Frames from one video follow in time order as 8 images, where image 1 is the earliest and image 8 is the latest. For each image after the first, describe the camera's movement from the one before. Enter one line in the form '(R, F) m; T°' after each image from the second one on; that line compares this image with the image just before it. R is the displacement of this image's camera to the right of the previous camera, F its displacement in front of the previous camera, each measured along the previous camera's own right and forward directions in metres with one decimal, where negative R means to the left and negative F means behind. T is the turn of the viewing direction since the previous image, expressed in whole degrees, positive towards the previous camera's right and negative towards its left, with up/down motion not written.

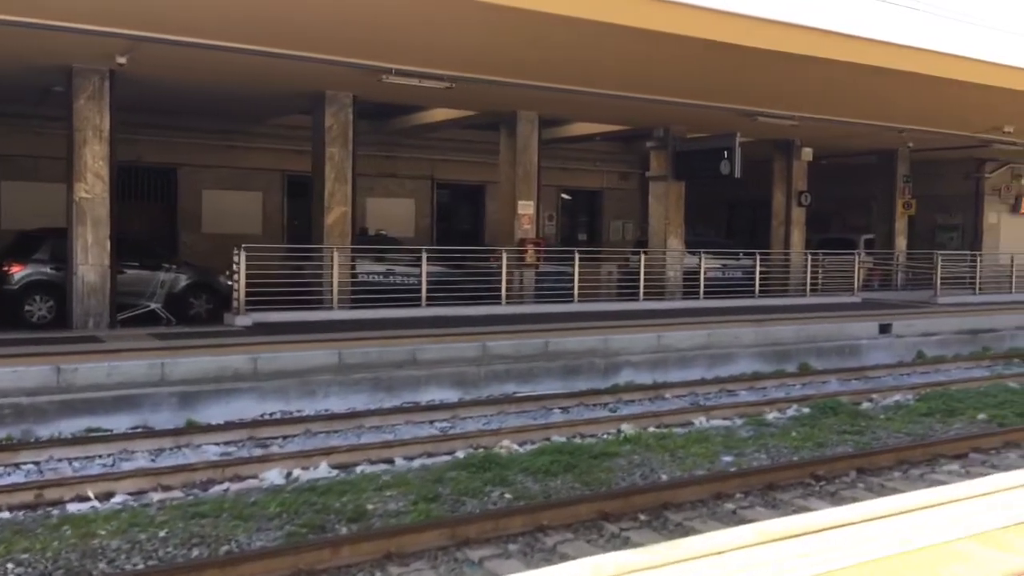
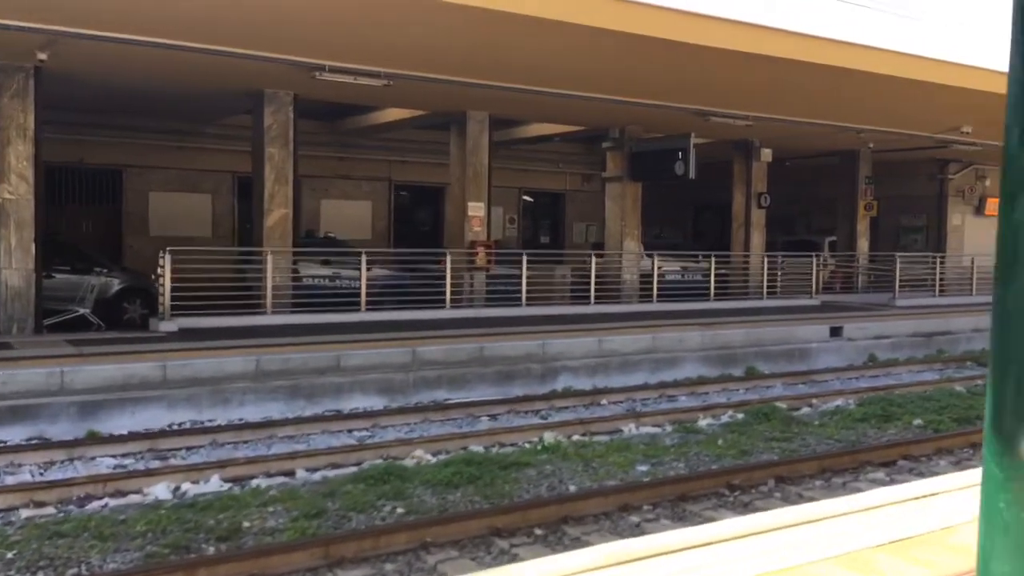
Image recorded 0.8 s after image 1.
(+0.7, +0.4) m; +1°
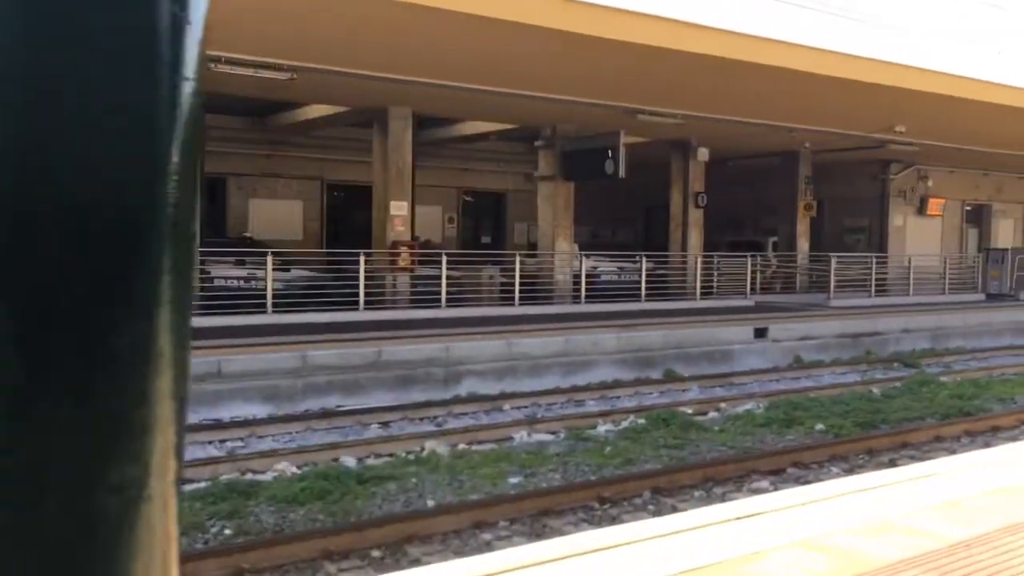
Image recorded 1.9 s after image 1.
(+0.9, +0.5) m; +2°
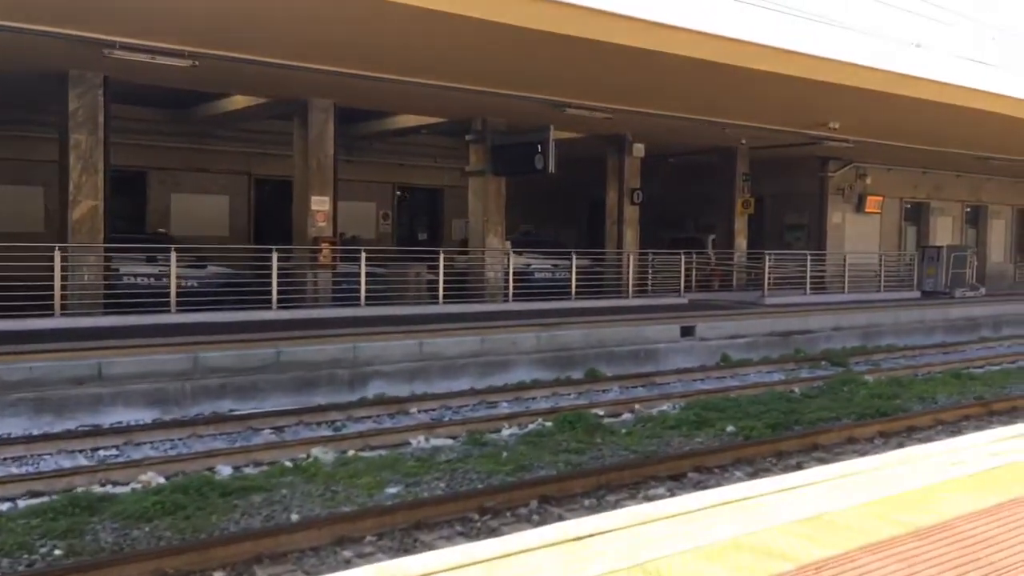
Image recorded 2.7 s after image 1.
(+0.6, +0.5) m; +3°
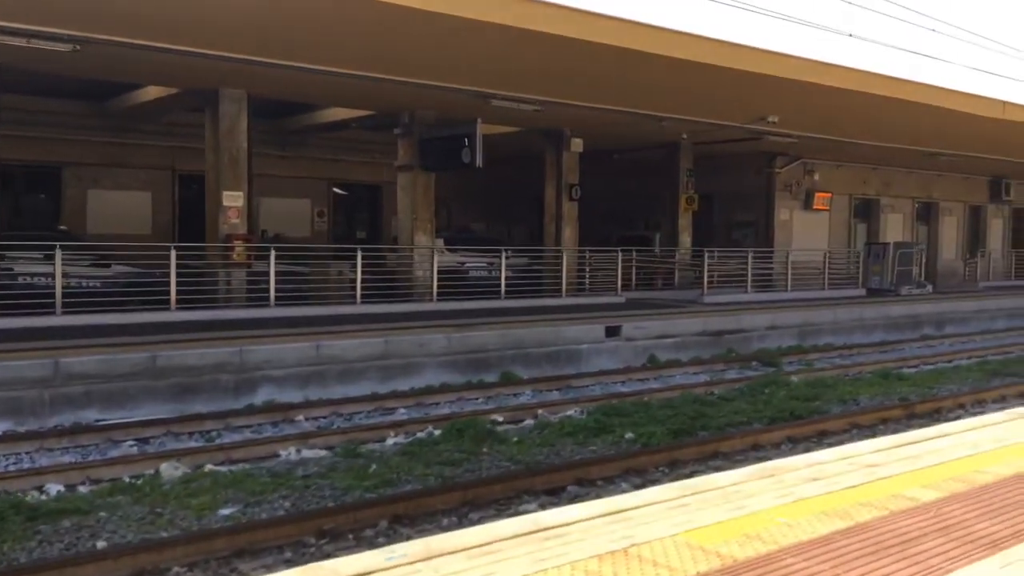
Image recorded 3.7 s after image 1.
(+0.9, +0.7) m; +2°
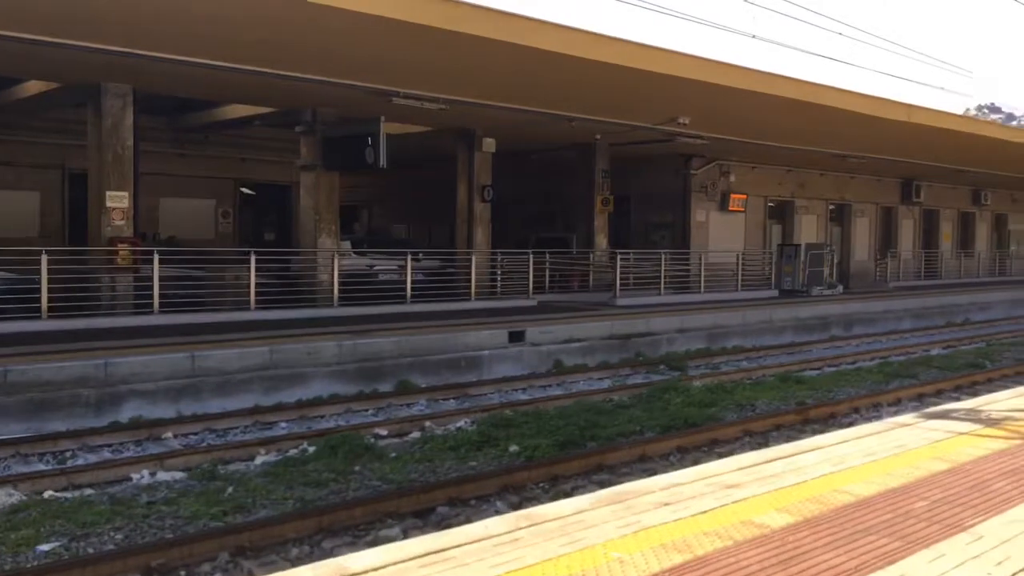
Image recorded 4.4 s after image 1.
(+0.6, +0.4) m; +4°
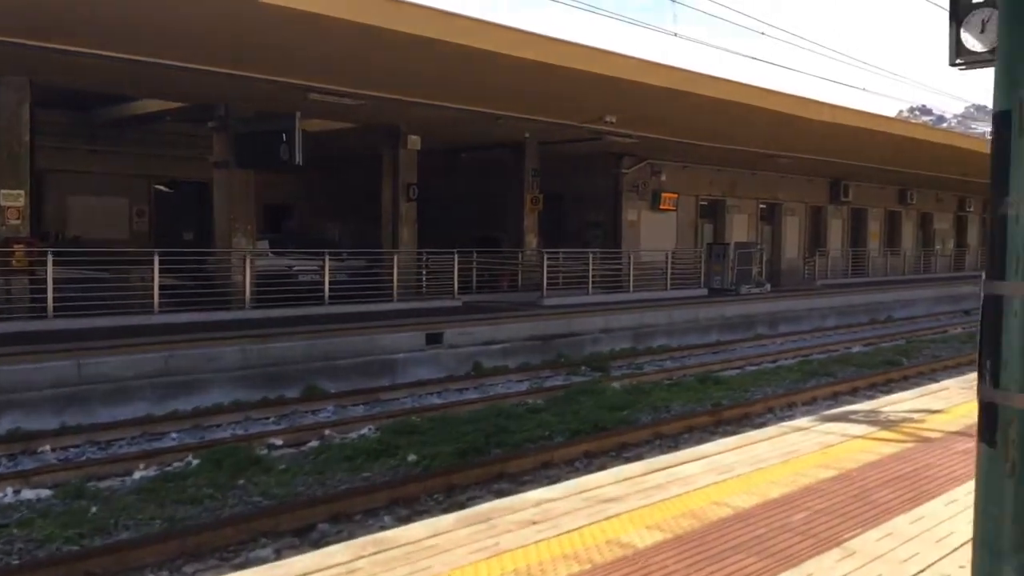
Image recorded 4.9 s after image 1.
(+0.5, +0.3) m; +3°
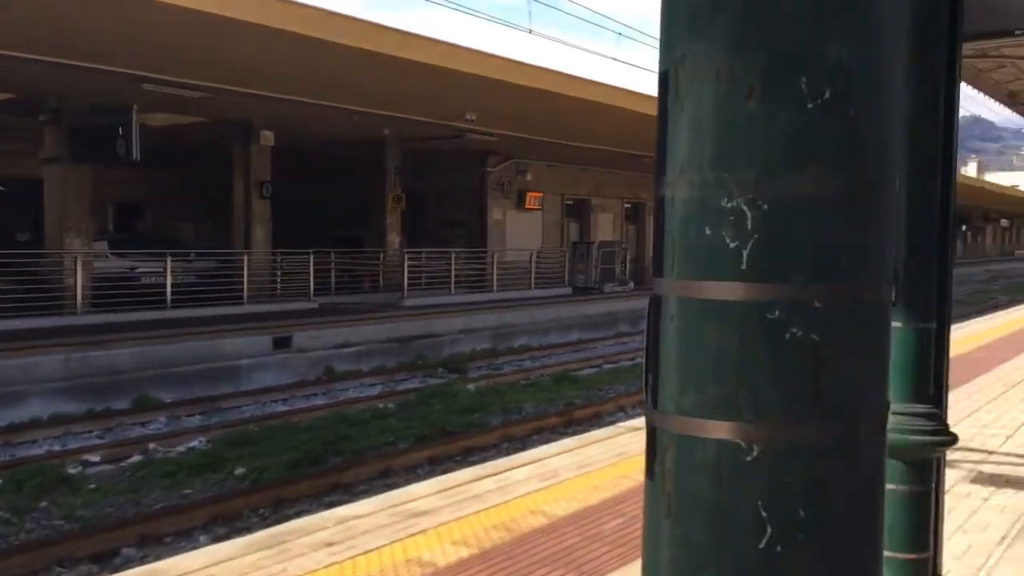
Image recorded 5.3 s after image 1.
(+0.4, +0.3) m; +8°
